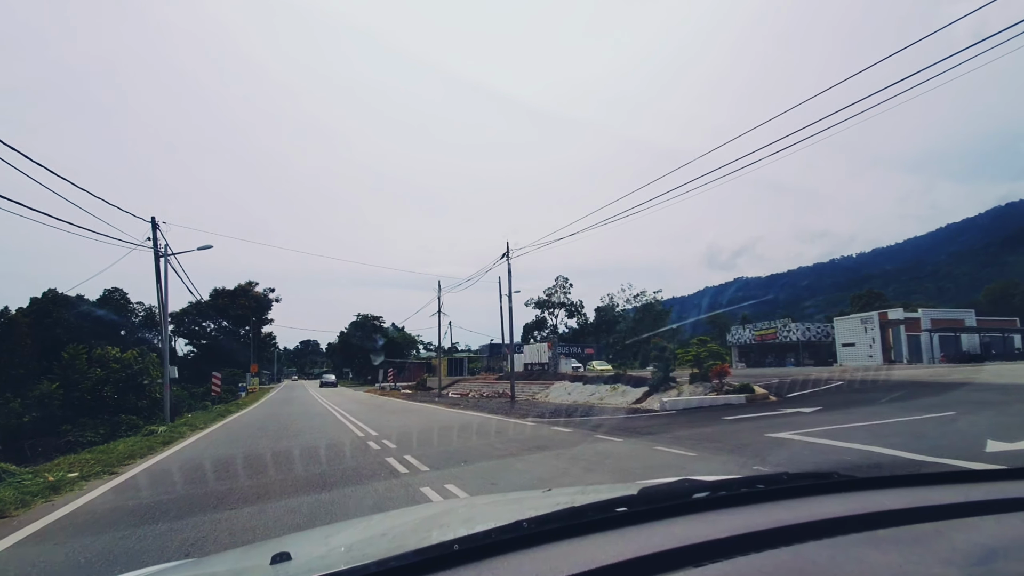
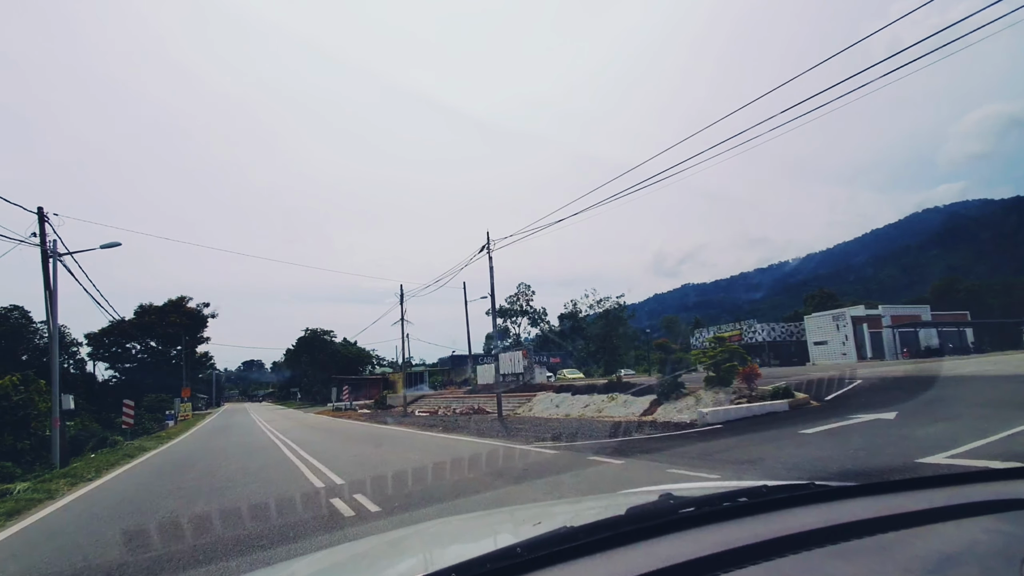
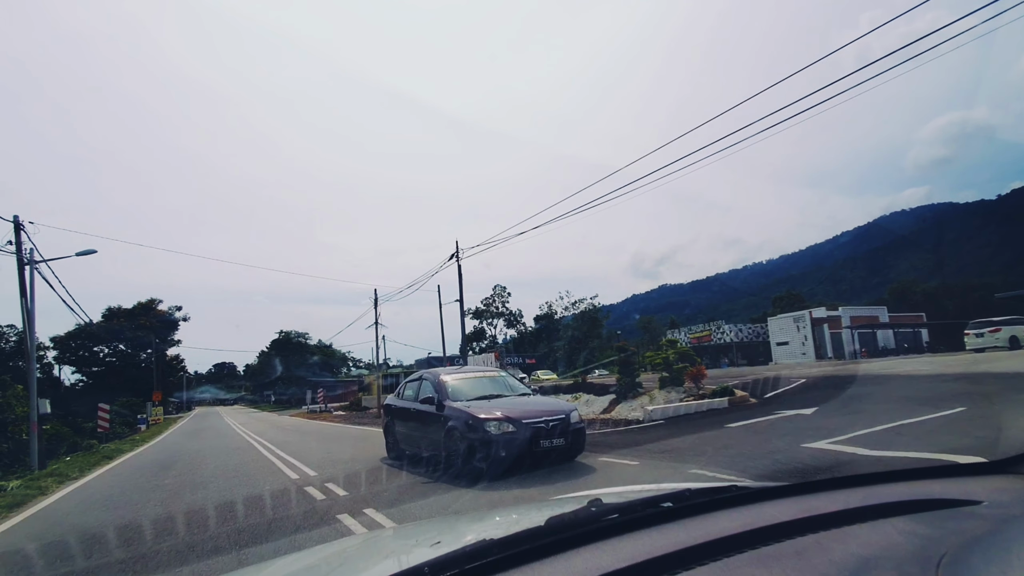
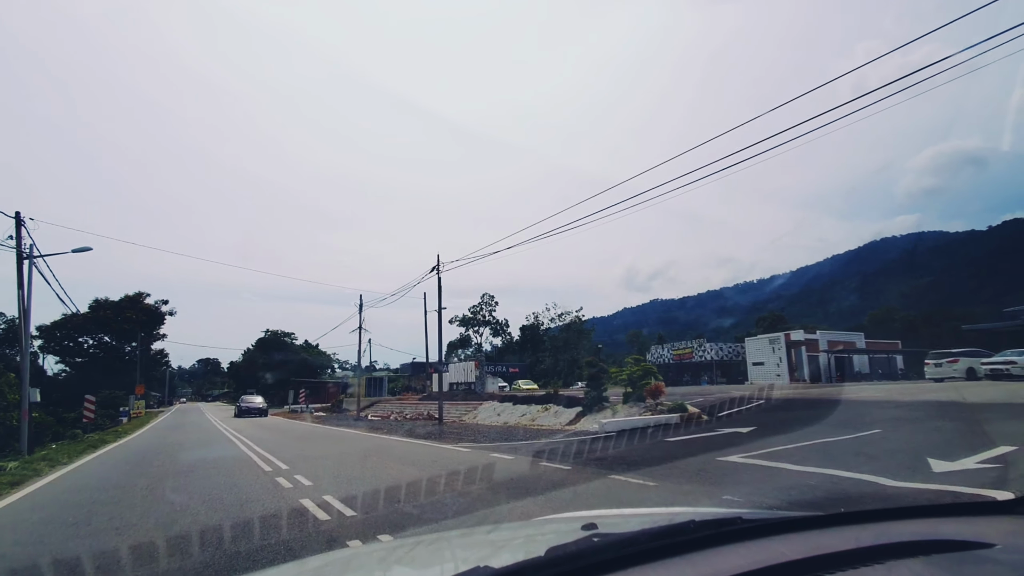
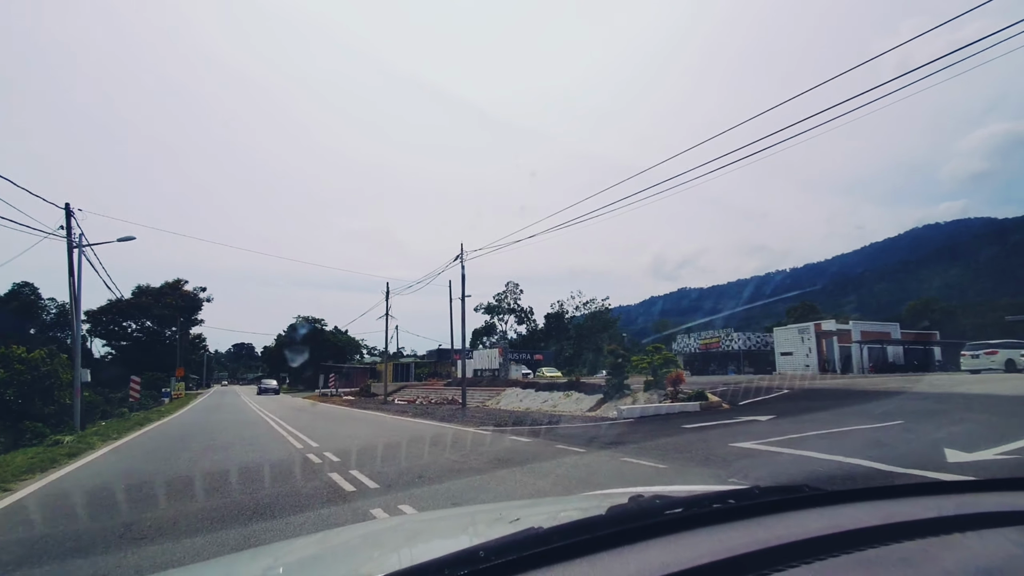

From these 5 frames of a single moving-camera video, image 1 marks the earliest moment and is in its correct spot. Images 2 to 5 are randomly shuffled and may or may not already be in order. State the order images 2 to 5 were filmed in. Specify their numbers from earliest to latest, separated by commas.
5, 4, 3, 2
